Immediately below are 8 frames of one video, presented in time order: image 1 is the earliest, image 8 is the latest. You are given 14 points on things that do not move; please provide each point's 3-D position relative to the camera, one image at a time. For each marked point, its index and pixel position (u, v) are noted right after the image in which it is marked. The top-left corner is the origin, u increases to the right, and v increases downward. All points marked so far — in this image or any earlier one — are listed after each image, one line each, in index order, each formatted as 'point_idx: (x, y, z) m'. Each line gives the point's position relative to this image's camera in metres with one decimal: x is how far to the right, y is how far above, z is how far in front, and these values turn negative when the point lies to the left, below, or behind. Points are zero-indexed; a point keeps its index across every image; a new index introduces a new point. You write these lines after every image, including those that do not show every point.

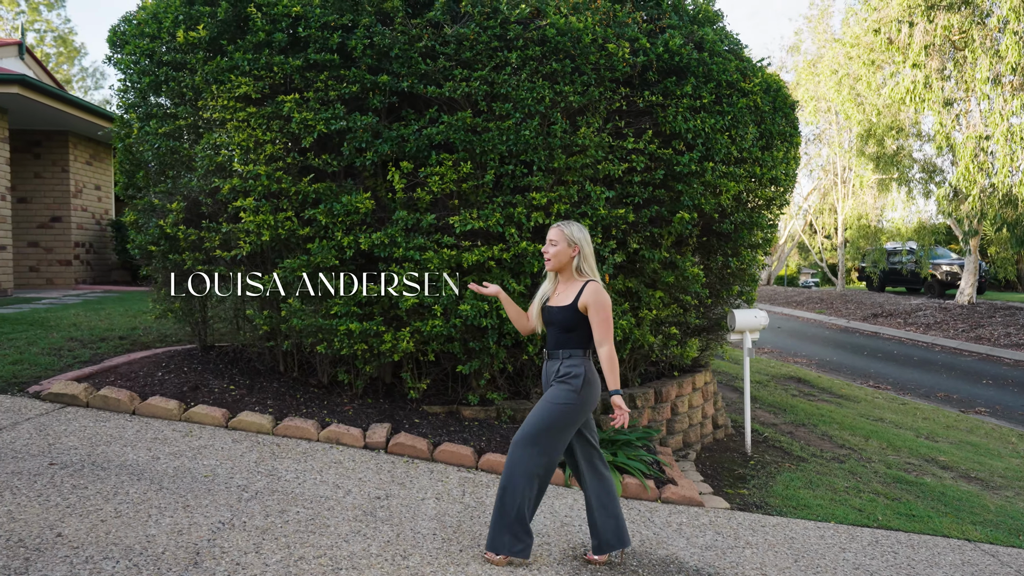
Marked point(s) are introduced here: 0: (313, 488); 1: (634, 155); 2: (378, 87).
0: (-0.8, -0.8, +3.2) m
1: (+0.7, +0.7, +4.3) m
2: (-0.7, +1.0, +3.9) m
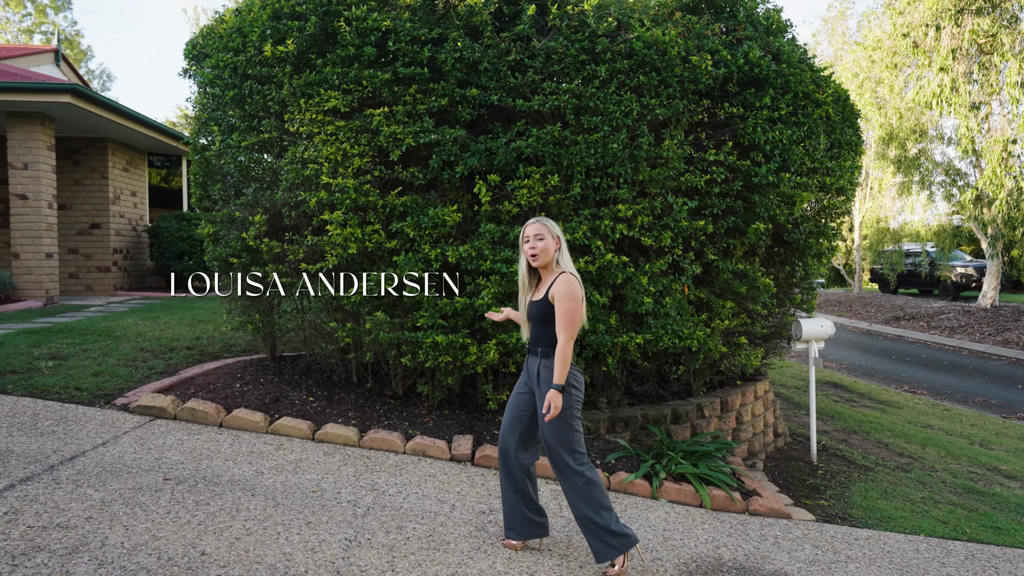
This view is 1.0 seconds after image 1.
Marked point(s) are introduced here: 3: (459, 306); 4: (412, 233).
0: (-0.4, -0.9, +3.2) m
1: (+1.1, +0.7, +4.3) m
2: (-0.2, +0.9, +3.9) m
3: (-0.3, -0.1, +3.9) m
4: (-0.5, +0.3, +3.9) m
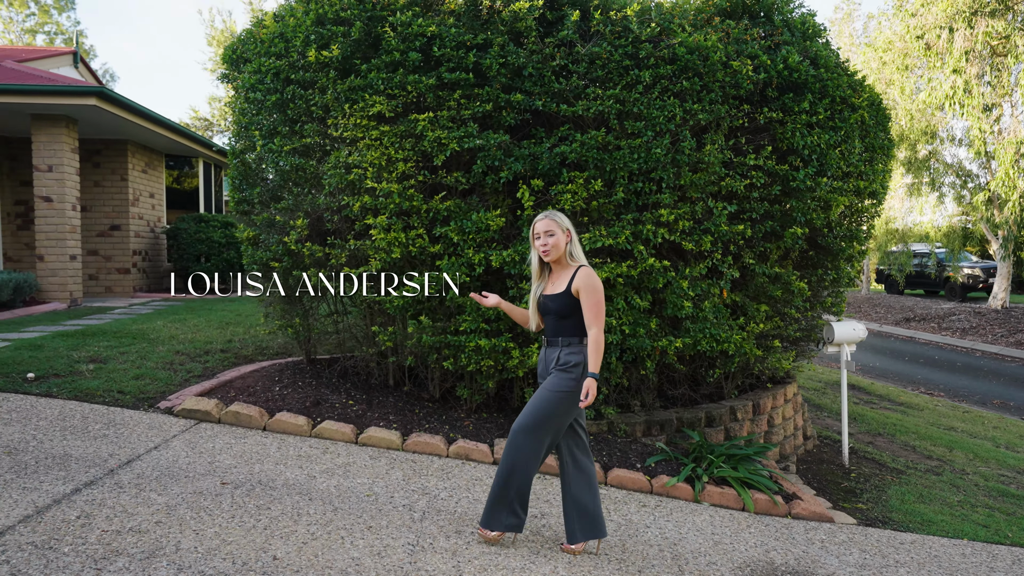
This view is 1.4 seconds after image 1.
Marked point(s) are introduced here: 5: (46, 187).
0: (-0.2, -0.9, +3.3) m
1: (+1.3, +0.6, +4.3) m
2: (0.0, +0.9, +3.9) m
3: (-0.1, -0.1, +3.9) m
4: (-0.3, +0.2, +3.9) m
5: (-4.6, +1.0, +7.8) m
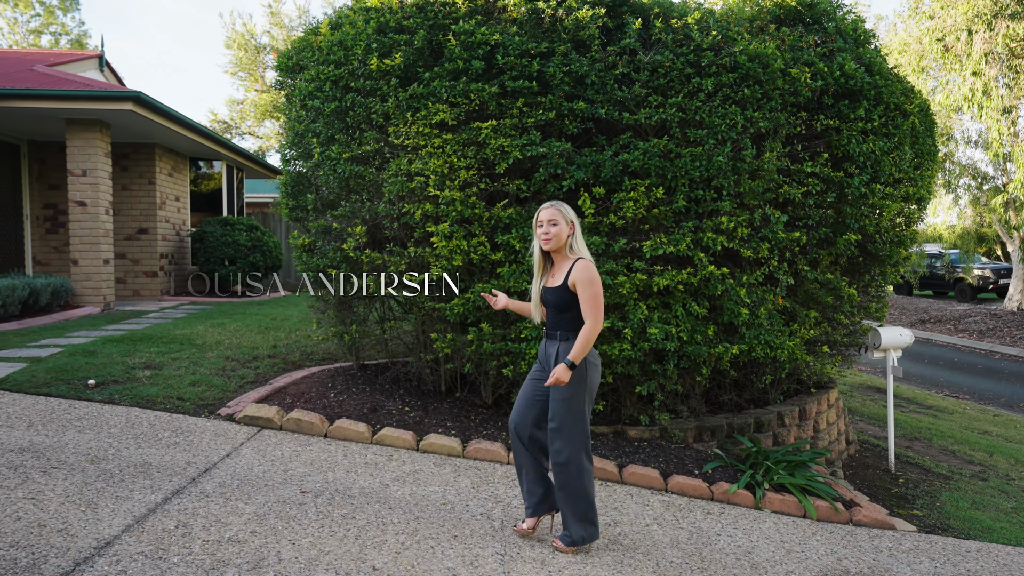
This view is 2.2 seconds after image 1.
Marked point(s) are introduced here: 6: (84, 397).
0: (+0.1, -0.9, +3.3) m
1: (+1.6, +0.6, +4.3) m
2: (+0.3, +0.9, +3.9) m
3: (+0.3, -0.1, +4.0) m
4: (0.0, +0.2, +3.9) m
5: (-4.3, +1.0, +7.8) m
6: (-2.2, -0.6, +4.0) m
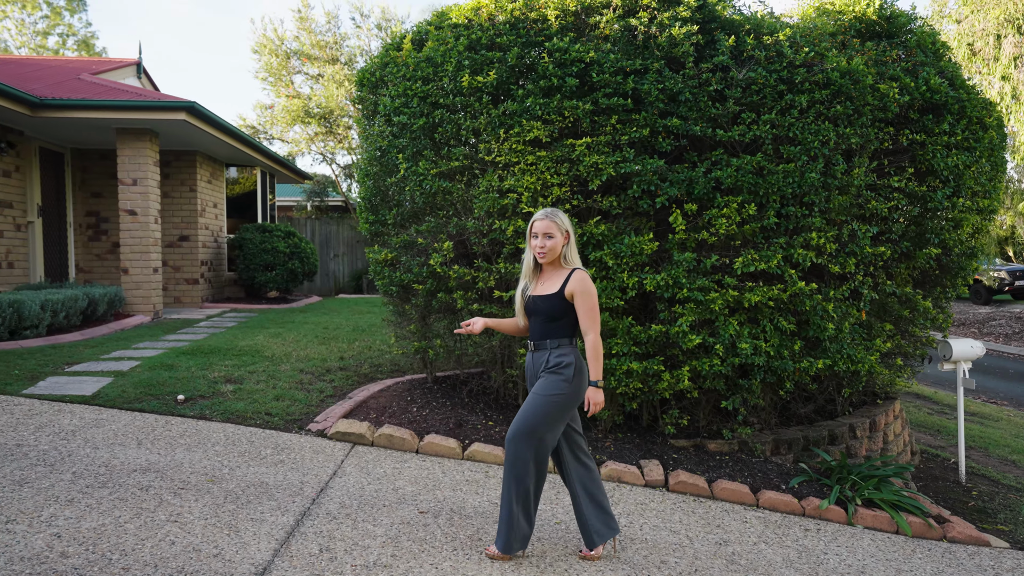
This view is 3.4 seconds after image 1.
0: (+0.6, -1.0, +3.3) m
1: (+2.1, +0.5, +4.3) m
2: (+0.8, +0.8, +3.9) m
3: (+0.7, -0.2, +4.0) m
4: (+0.5, +0.1, +3.9) m
5: (-3.8, +0.9, +7.9) m
6: (-1.7, -0.6, +4.0) m
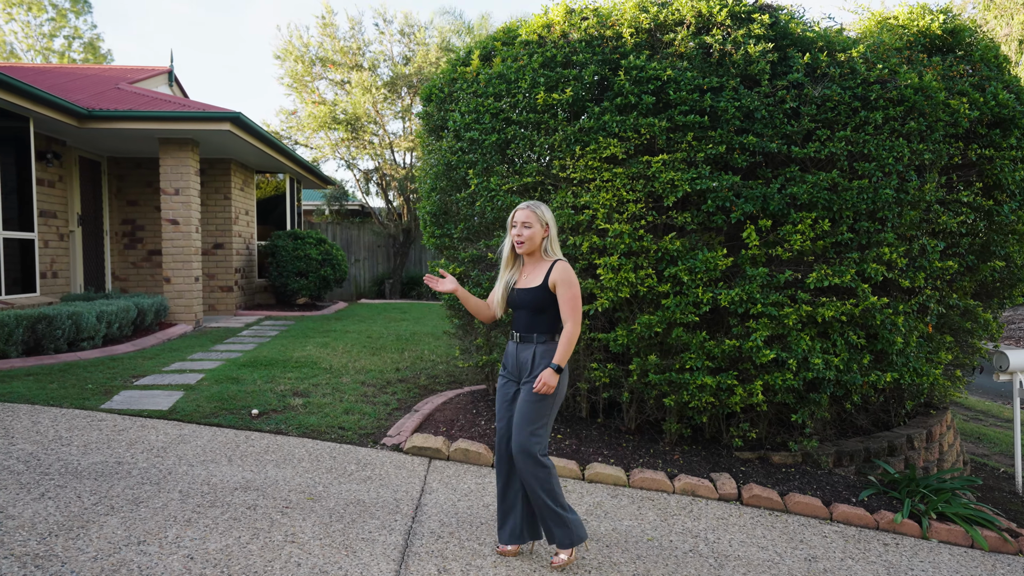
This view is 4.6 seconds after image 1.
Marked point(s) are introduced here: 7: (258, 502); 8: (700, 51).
0: (+1.0, -1.1, +3.3) m
1: (+2.5, +0.4, +4.3) m
2: (+1.1, +0.7, +4.0) m
3: (+1.1, -0.3, +4.0) m
4: (+0.9, +0.1, +3.9) m
5: (-3.4, +0.8, +7.9) m
6: (-1.3, -0.7, +4.1) m
7: (-1.0, -0.8, +3.0) m
8: (+0.9, +1.2, +4.0) m
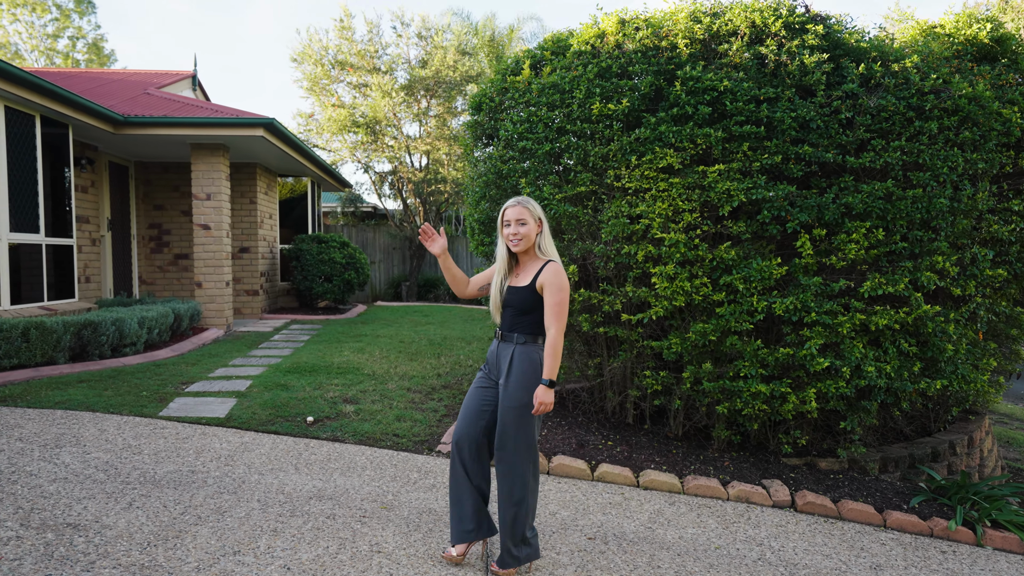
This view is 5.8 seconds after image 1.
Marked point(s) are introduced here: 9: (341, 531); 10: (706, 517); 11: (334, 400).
0: (+1.3, -1.1, +3.3) m
1: (+2.7, +0.4, +4.3) m
2: (+1.4, +0.7, +4.0) m
3: (+1.4, -0.4, +4.0) m
4: (+1.2, 0.0, +4.0) m
5: (-3.1, +0.7, +8.0) m
6: (-1.0, -0.8, +4.1) m
7: (-0.7, -0.9, +3.0) m
8: (+1.2, +1.1, +4.0) m
9: (-0.6, -0.9, +2.8) m
10: (+0.9, -1.1, +3.7) m
11: (-1.1, -0.7, +4.7) m
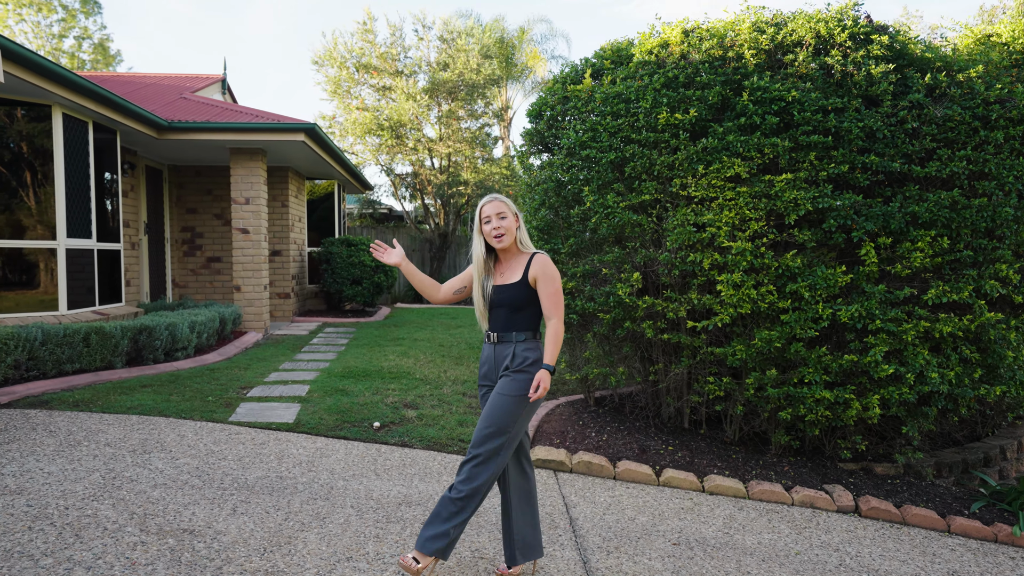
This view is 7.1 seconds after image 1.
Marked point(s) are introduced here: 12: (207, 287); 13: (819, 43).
0: (+1.6, -1.2, +3.4) m
1: (+3.1, +0.4, +4.4) m
2: (+1.8, +0.6, +4.0) m
3: (+1.7, -0.4, +4.1) m
4: (+1.5, 0.0, +4.0) m
5: (-2.7, +0.7, +8.0) m
6: (-0.7, -0.8, +4.2) m
7: (-0.3, -0.9, +3.1) m
8: (+1.6, +1.1, +4.1) m
9: (-0.3, -0.9, +2.9) m
10: (+1.2, -1.1, +3.7) m
11: (-0.7, -0.7, +4.8) m
12: (-3.8, 0.0, +9.9) m
13: (+1.6, +1.3, +4.1) m
